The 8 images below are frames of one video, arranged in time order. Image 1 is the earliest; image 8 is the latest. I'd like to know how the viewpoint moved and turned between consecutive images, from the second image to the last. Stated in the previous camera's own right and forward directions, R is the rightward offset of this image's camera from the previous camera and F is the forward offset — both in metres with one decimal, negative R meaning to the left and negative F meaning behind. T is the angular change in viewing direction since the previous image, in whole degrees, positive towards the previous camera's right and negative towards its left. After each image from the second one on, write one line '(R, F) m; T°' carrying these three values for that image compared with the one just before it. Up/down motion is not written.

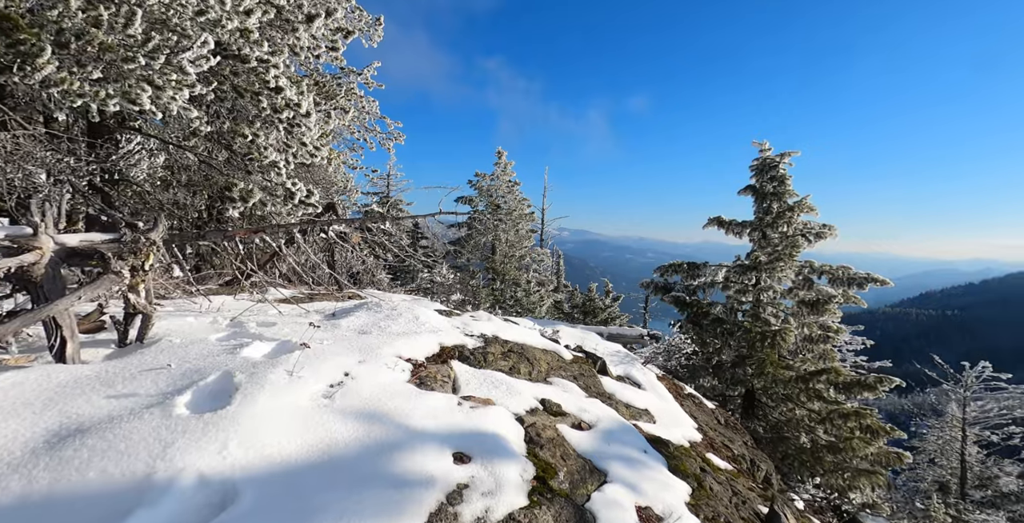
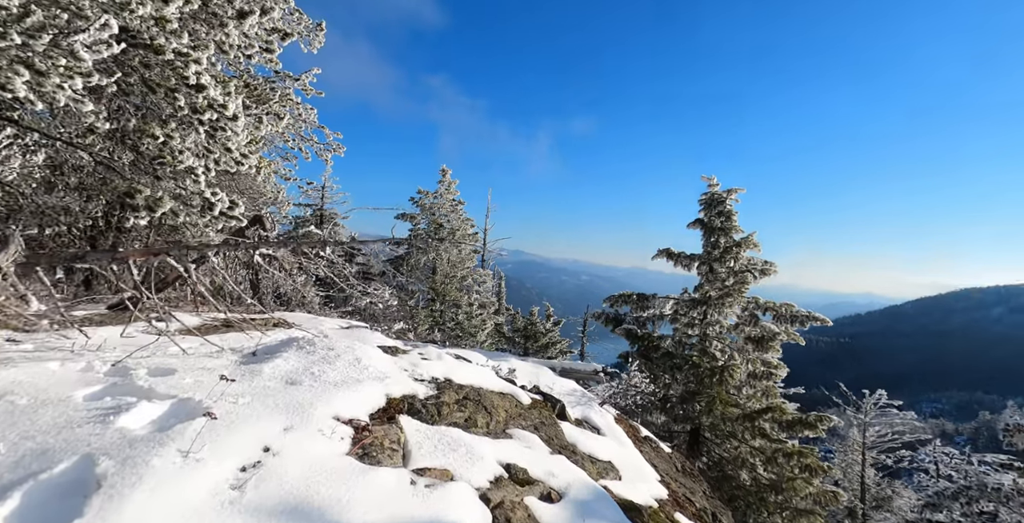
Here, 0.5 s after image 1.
(-0.3, +0.8) m; +7°
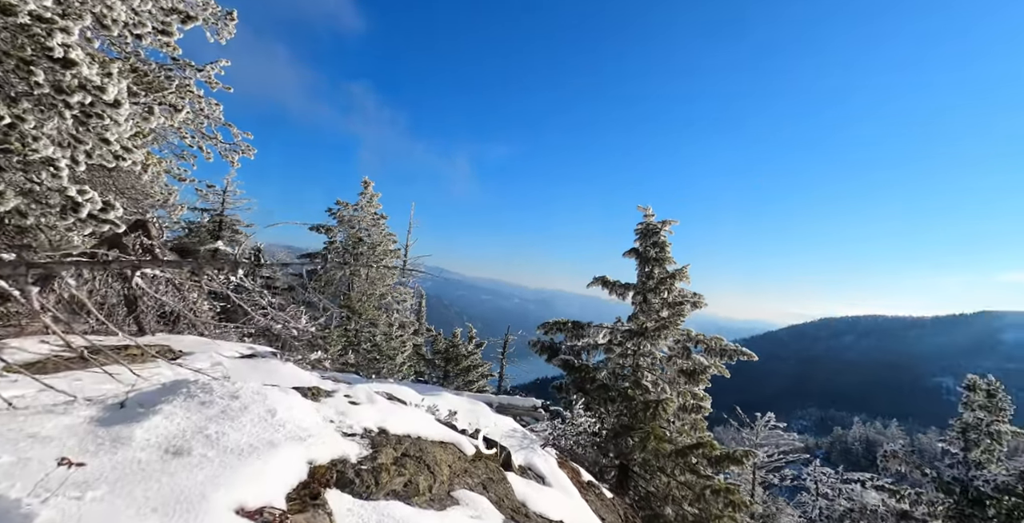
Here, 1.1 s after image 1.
(-0.4, +0.9) m; +9°
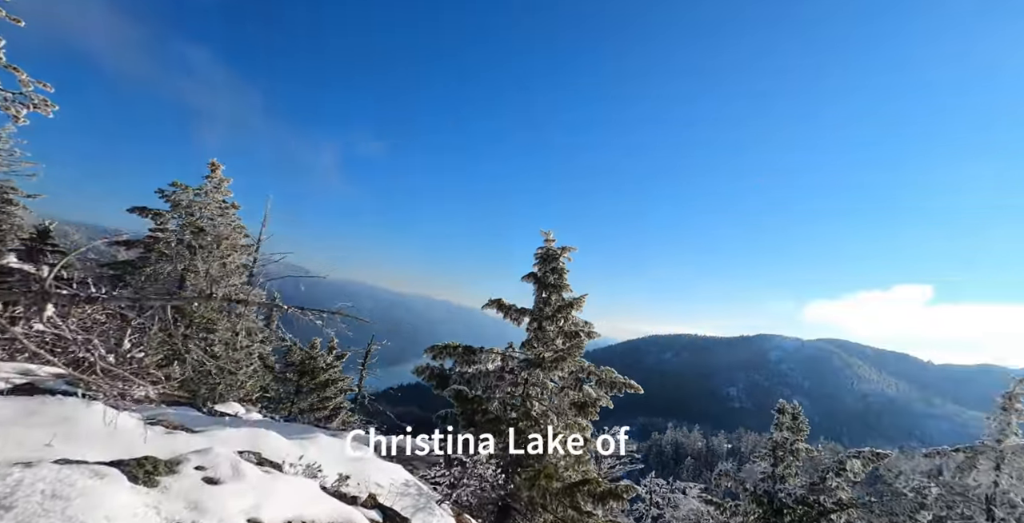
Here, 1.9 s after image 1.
(-0.7, +1.3) m; +15°
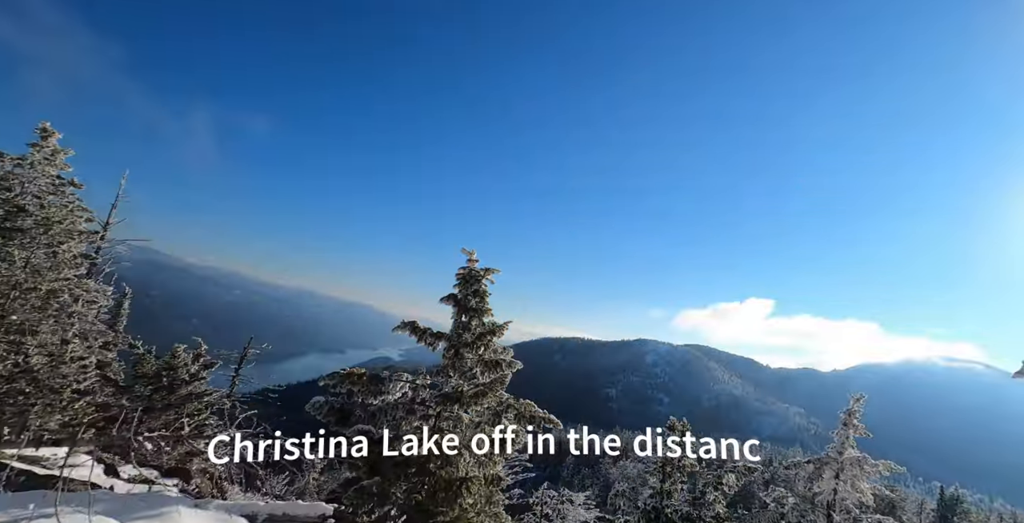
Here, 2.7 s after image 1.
(-0.5, +1.3) m; +11°
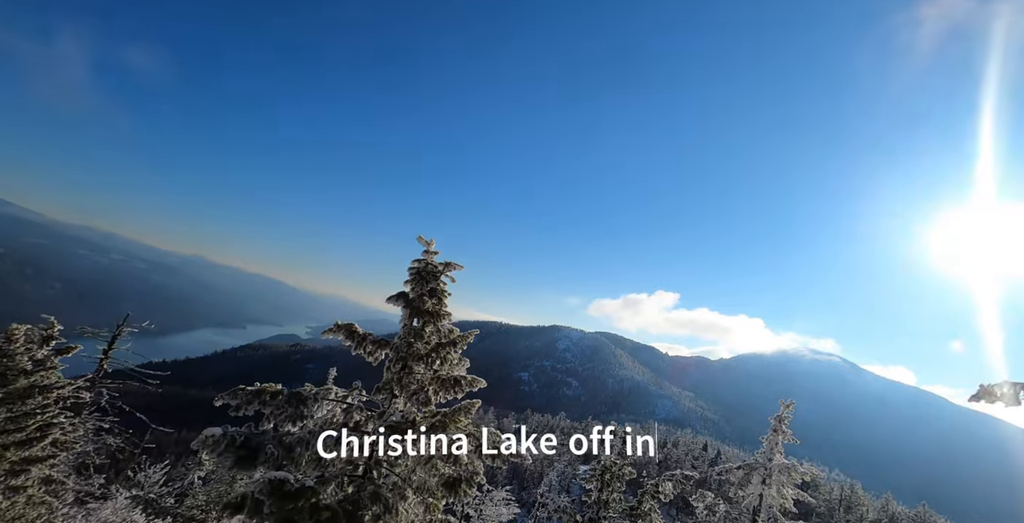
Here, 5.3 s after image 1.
(-0.8, +2.3) m; +9°
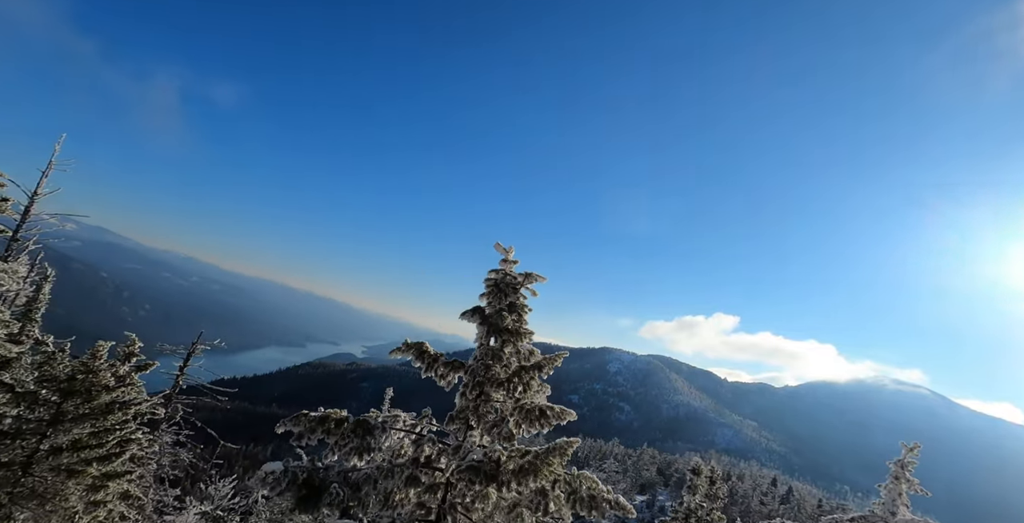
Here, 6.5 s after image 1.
(-0.5, +0.8) m; -6°
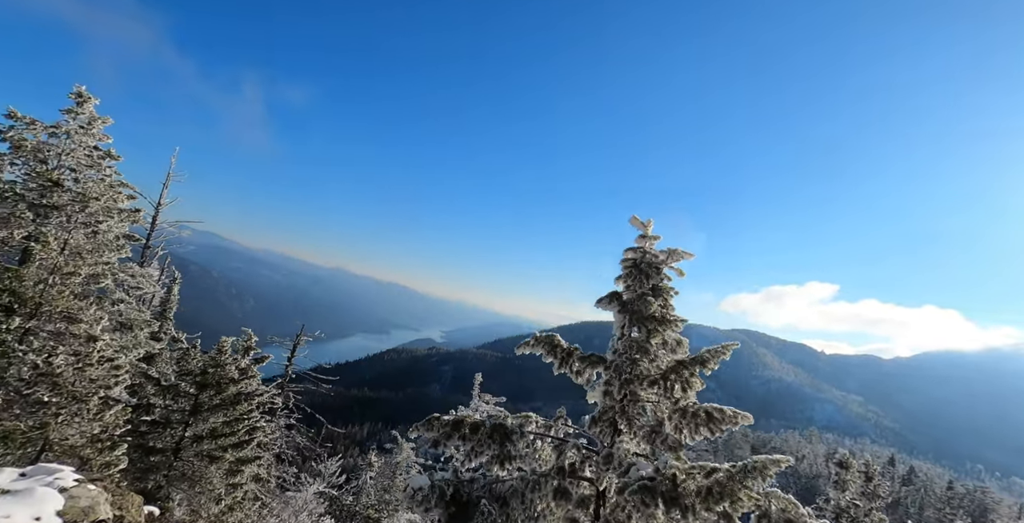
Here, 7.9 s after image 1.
(-0.8, +0.4) m; -8°
